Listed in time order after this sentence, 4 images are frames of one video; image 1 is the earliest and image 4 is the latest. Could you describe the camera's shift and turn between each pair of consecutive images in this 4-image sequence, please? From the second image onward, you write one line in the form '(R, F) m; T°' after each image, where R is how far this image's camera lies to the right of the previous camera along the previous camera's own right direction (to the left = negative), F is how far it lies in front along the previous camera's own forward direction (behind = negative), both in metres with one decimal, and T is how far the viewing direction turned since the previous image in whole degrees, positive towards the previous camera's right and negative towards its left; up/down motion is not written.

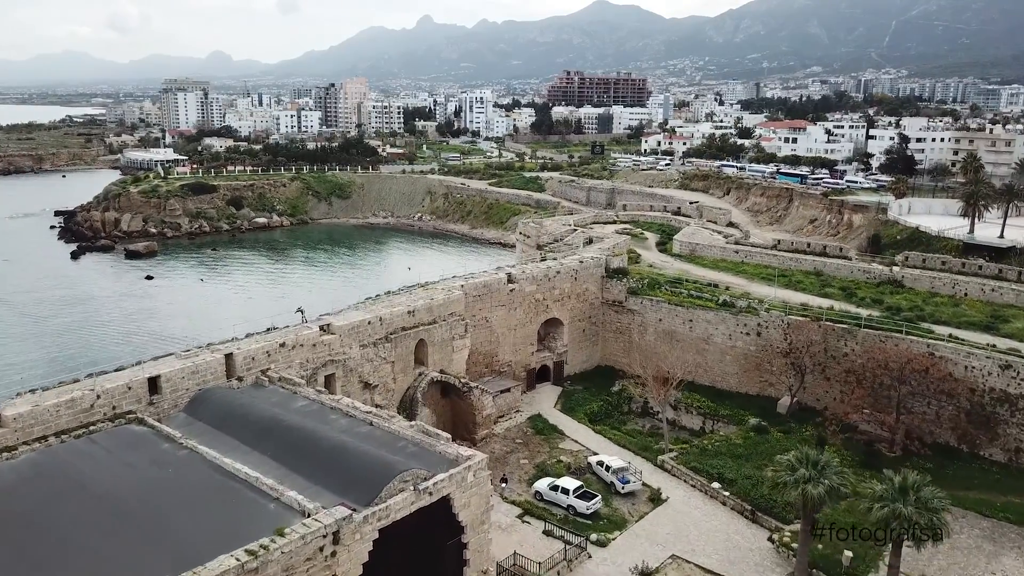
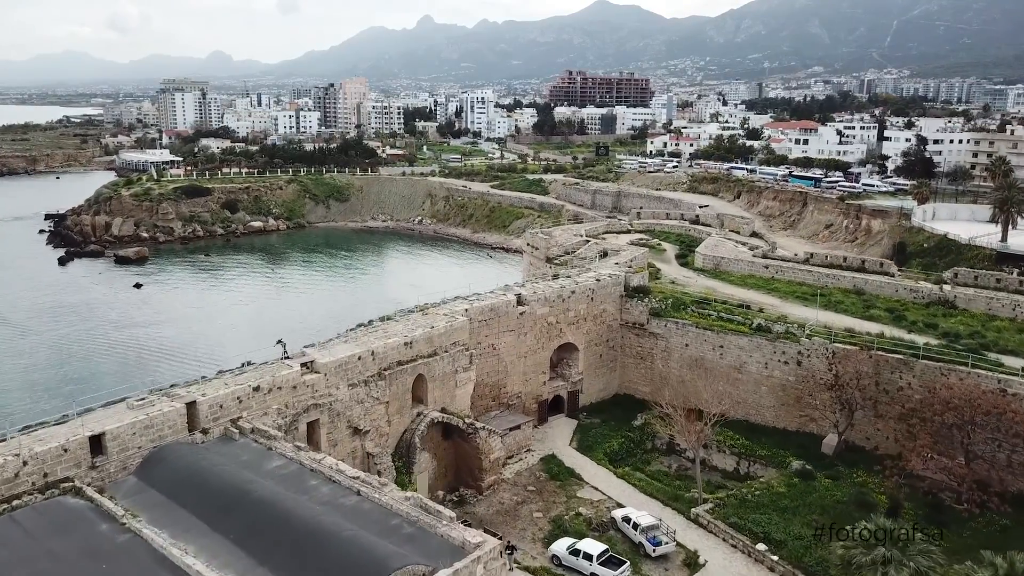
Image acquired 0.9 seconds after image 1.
(-0.2, +1.7) m; 0°
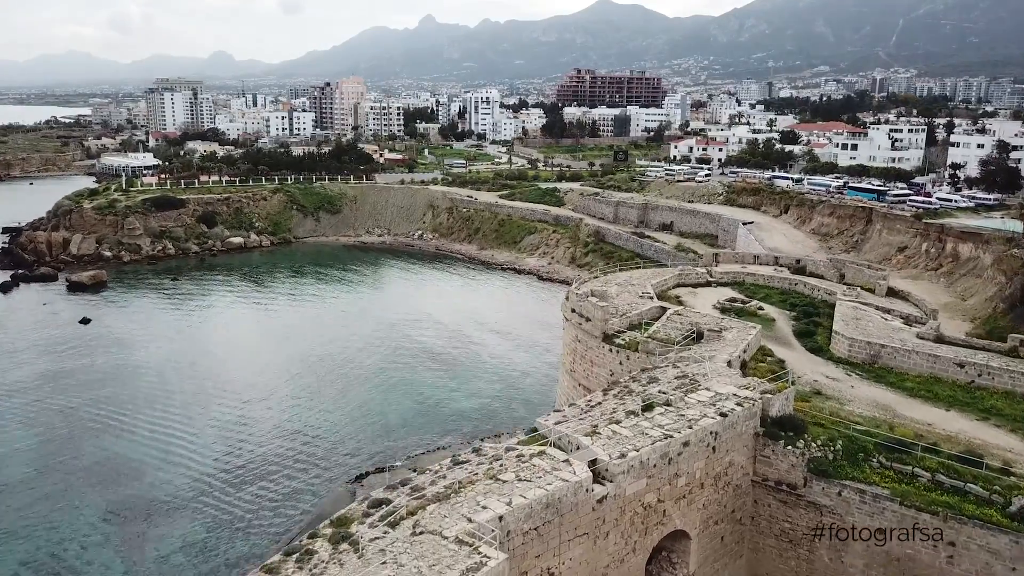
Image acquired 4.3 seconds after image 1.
(-0.7, +6.4) m; 0°
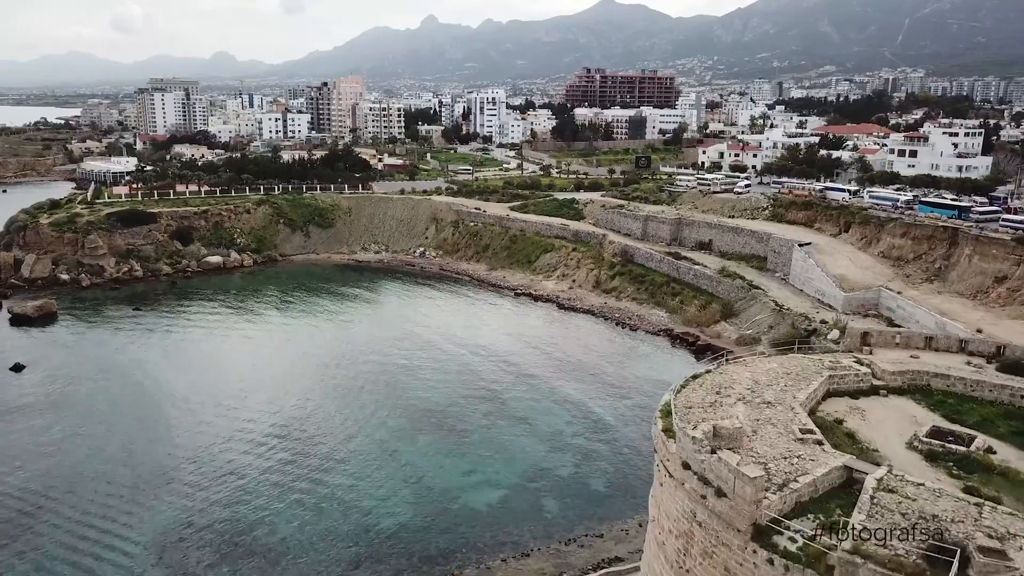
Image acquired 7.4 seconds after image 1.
(-0.7, +5.9) m; 0°
